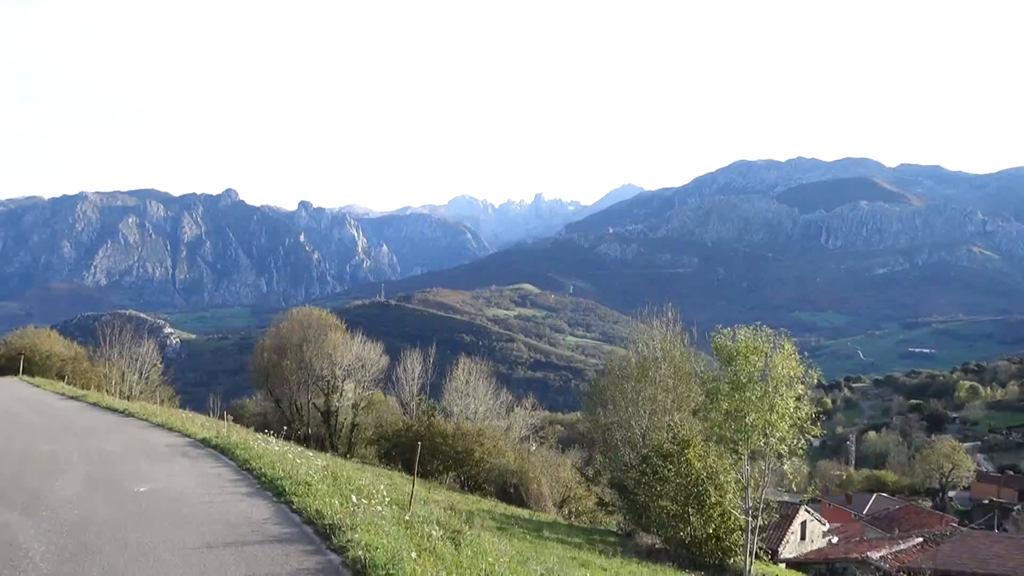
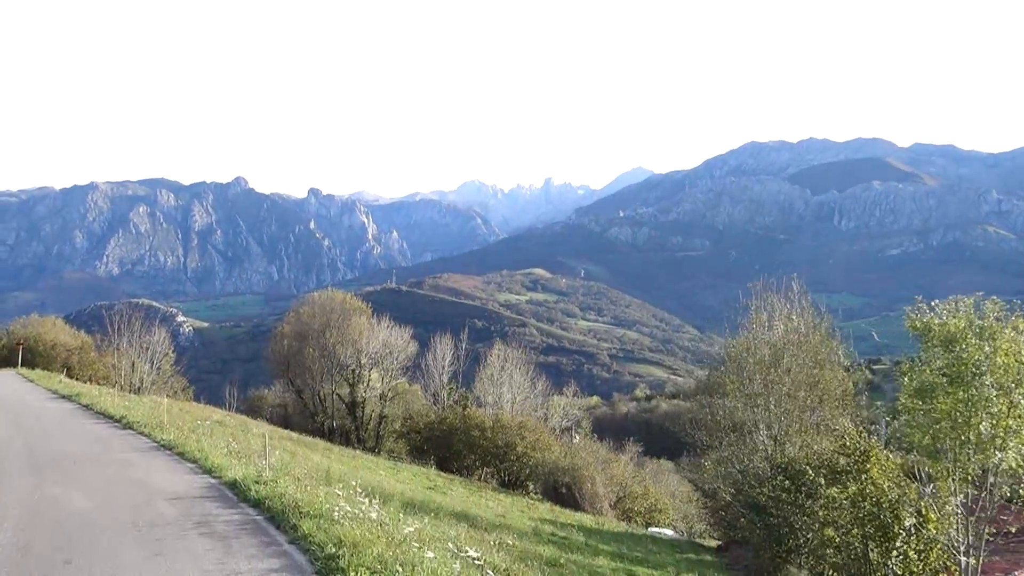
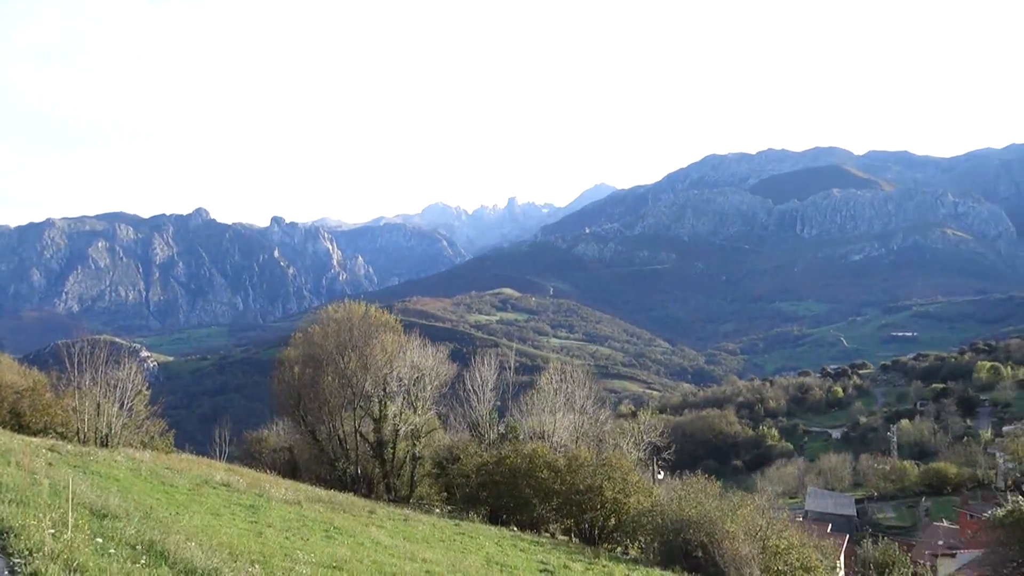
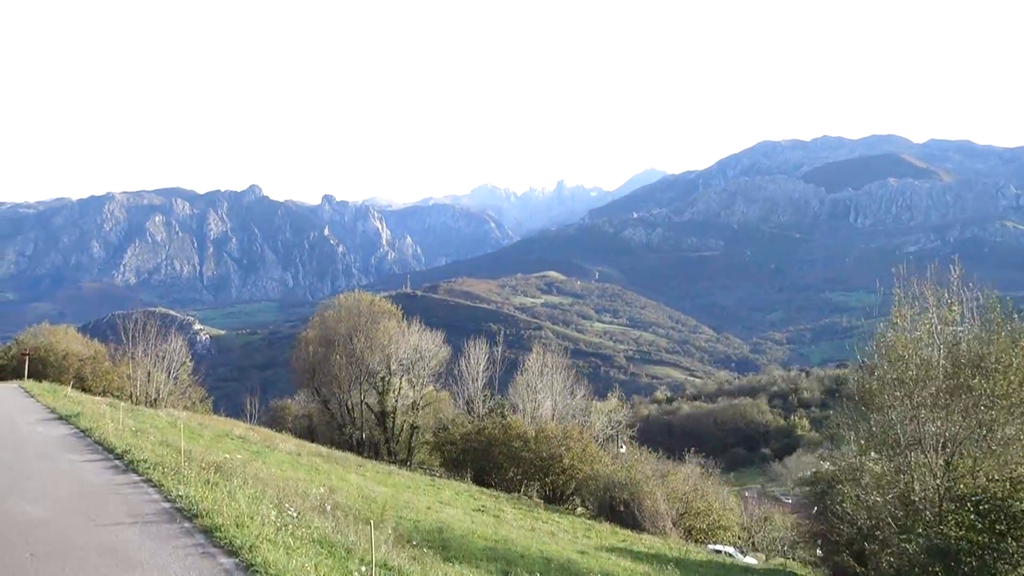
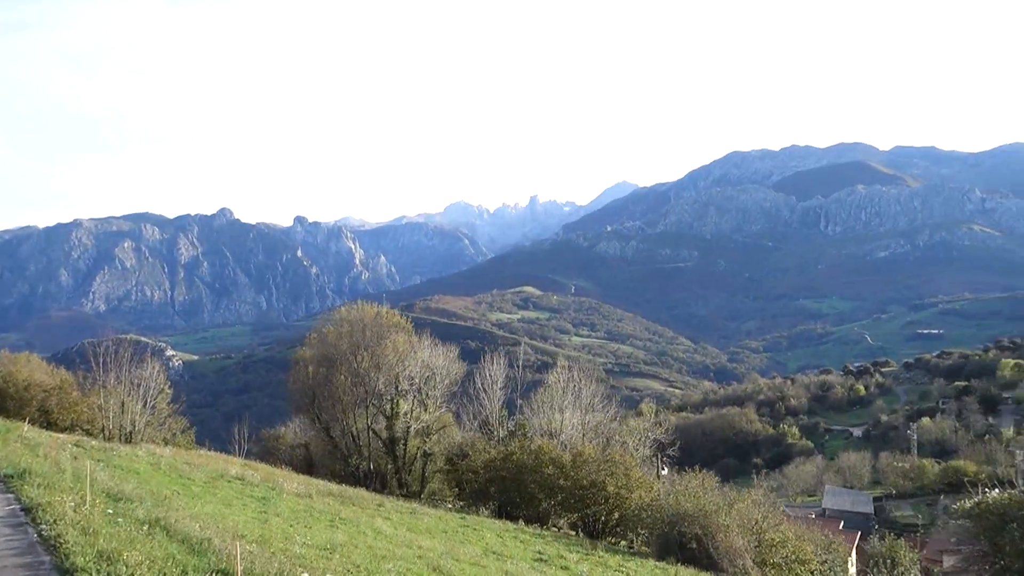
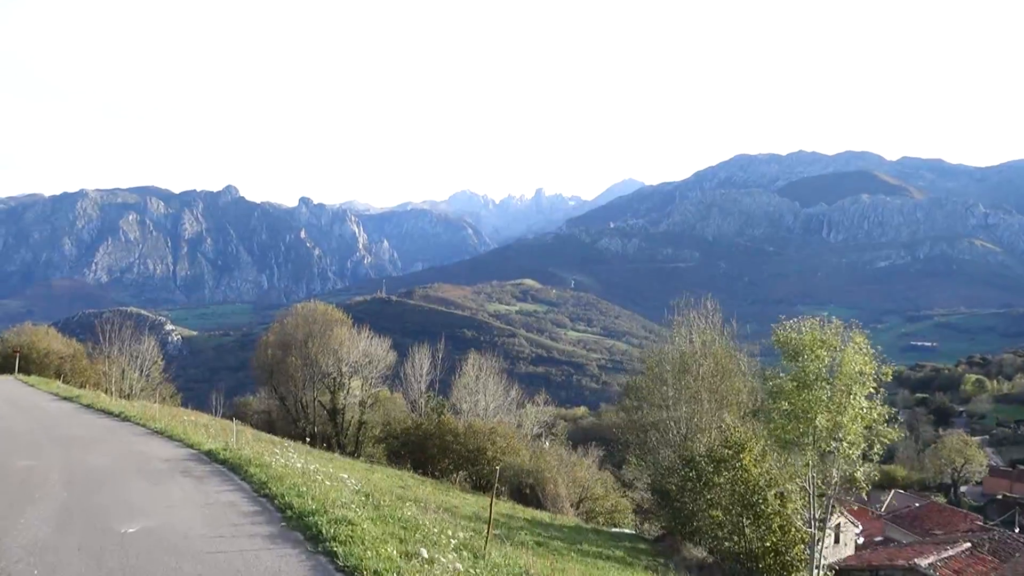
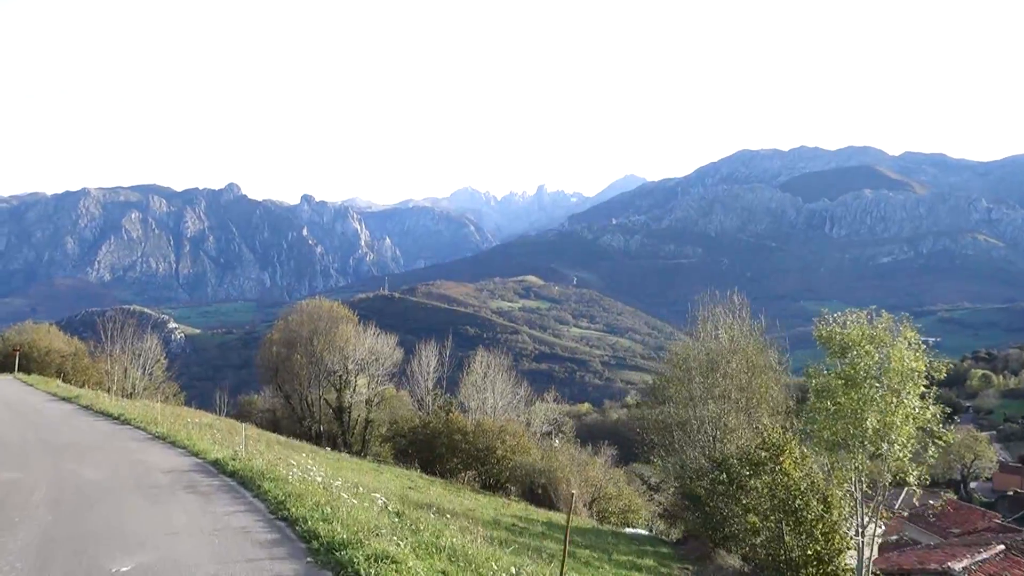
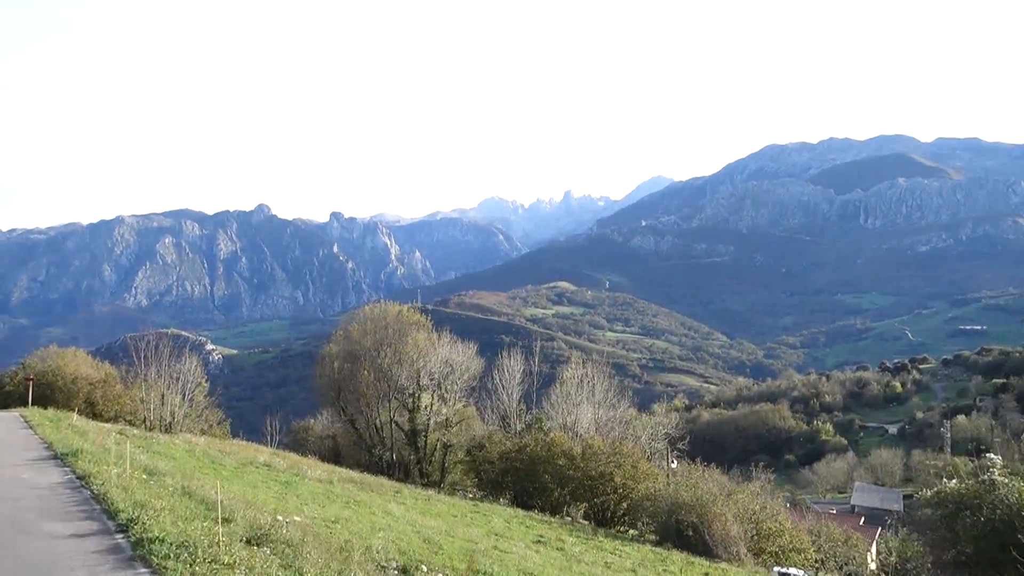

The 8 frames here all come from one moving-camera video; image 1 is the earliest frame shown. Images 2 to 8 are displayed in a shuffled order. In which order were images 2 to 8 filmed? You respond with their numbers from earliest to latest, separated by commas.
6, 7, 2, 4, 8, 5, 3
